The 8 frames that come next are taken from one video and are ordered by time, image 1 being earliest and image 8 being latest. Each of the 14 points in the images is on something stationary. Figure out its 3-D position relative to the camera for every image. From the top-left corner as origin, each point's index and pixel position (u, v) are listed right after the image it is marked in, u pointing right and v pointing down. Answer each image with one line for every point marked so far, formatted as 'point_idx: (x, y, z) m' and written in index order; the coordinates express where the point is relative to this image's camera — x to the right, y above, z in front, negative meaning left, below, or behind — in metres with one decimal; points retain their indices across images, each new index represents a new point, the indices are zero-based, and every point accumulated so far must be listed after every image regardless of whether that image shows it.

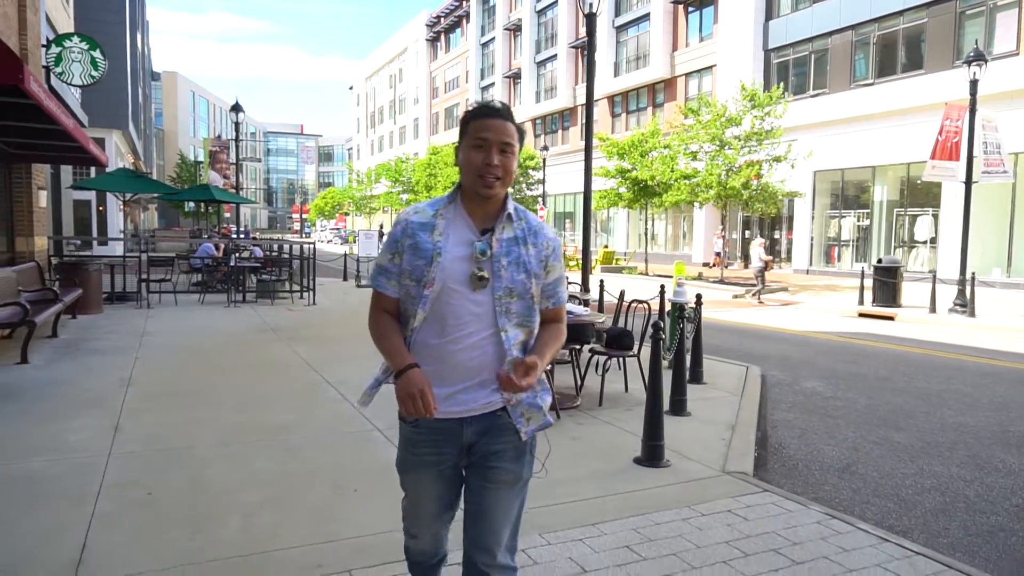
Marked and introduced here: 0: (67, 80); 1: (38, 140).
0: (-9.0, +4.2, +14.2) m
1: (-7.3, +2.3, +10.7) m
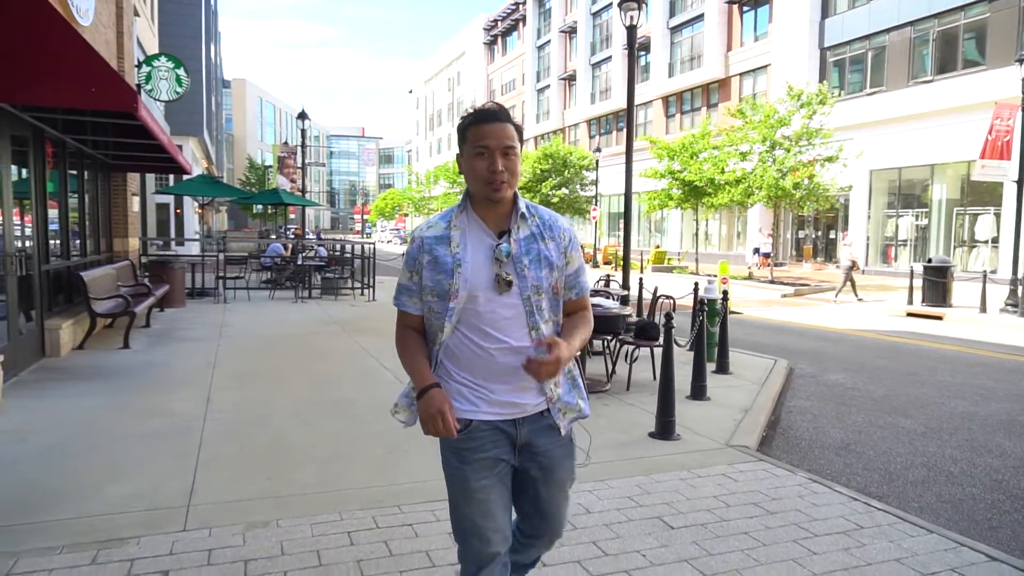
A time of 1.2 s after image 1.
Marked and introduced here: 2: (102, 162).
0: (-8.0, +4.3, +15.7) m
1: (-6.6, +2.4, +12.1) m
2: (-7.5, +2.3, +12.8) m
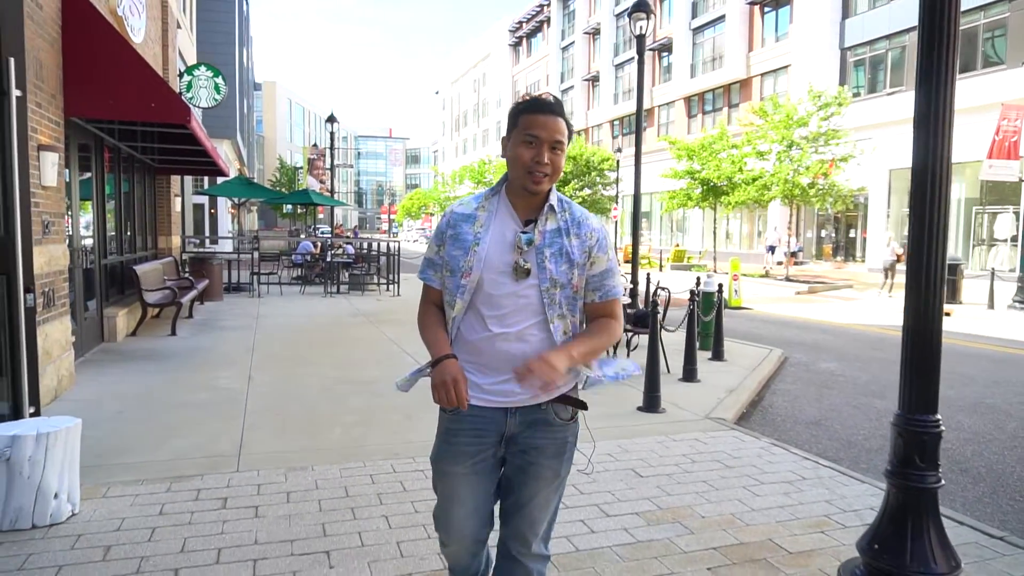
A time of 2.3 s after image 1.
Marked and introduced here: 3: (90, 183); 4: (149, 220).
0: (-7.6, +4.4, +16.8) m
1: (-6.3, +2.5, +13.2) m
2: (-7.2, +2.4, +13.9) m
3: (-5.8, +1.5, +9.7) m
4: (-7.3, +1.4, +14.1) m
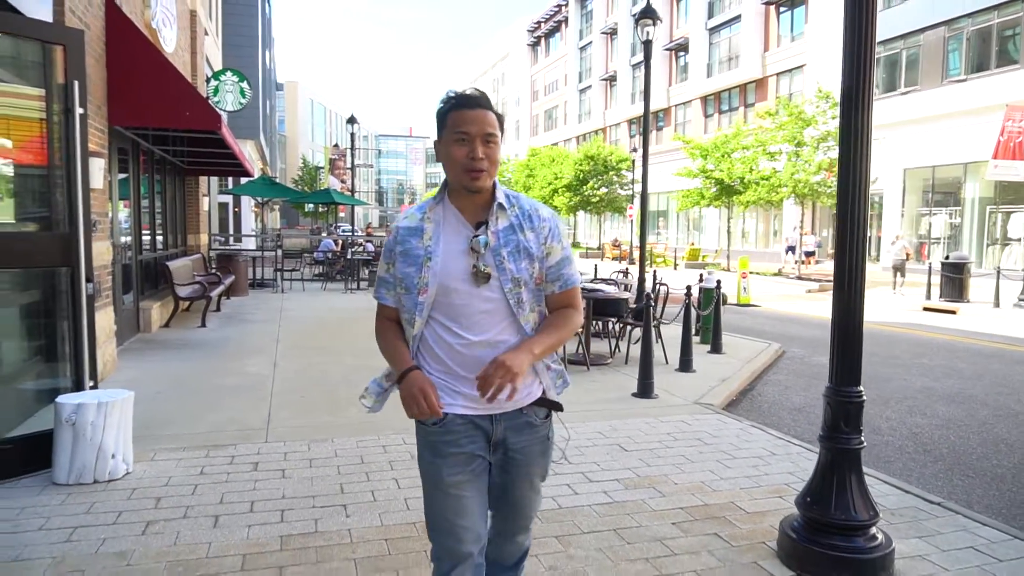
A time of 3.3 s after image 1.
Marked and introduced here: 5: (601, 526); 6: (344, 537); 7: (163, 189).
0: (-7.3, +4.5, +17.6) m
1: (-6.1, +2.6, +13.9) m
2: (-6.9, +2.5, +14.6) m
3: (-5.7, +1.6, +10.4) m
4: (-7.0, +1.5, +14.8) m
5: (+0.5, -1.4, +4.0) m
6: (-0.9, -1.4, +3.9) m
7: (-6.5, +1.8, +13.1) m
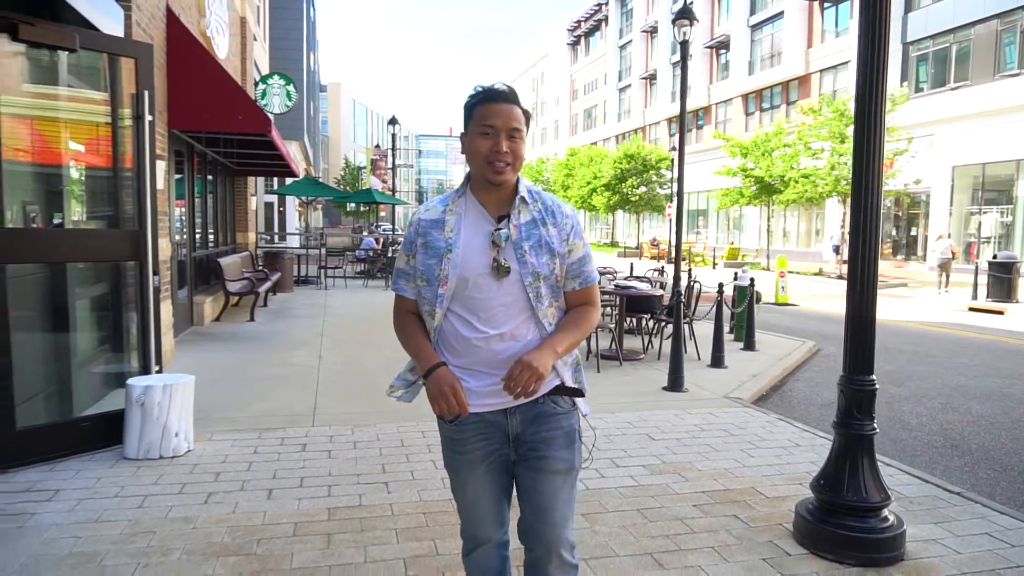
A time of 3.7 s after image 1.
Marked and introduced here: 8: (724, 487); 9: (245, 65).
0: (-6.3, +4.6, +18.2) m
1: (-5.3, +2.7, +14.5) m
2: (-6.2, +2.6, +15.3) m
3: (-5.1, +1.6, +11.0) m
4: (-6.2, +1.6, +15.5) m
5: (+0.7, -1.3, +4.3) m
6: (-0.8, -1.3, +4.2) m
7: (-5.8, +1.9, +13.7) m
8: (+1.4, -1.3, +4.6) m
9: (-6.2, +5.2, +16.3) m
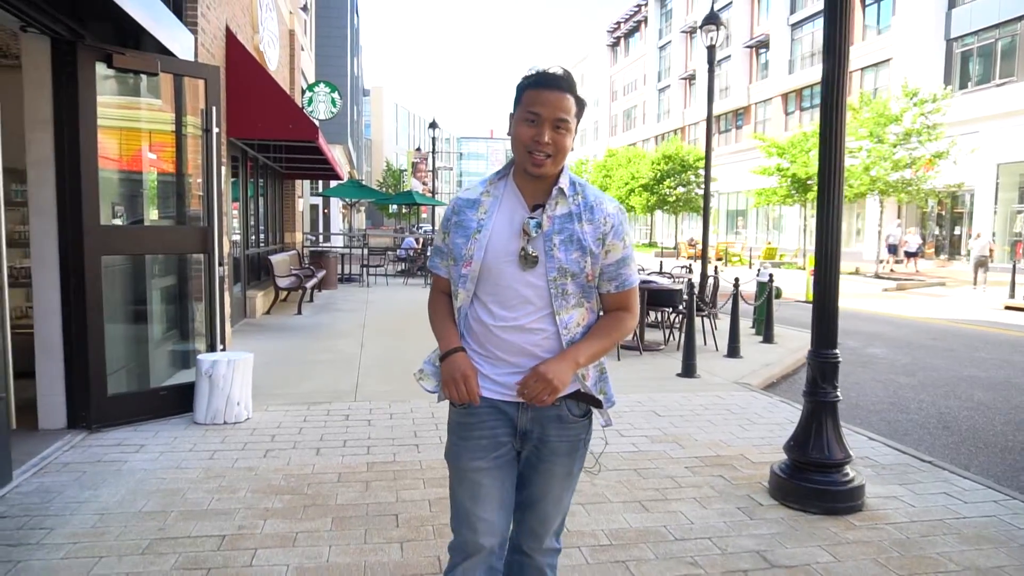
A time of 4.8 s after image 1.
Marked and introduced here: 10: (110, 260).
0: (-5.4, +4.7, +19.2) m
1: (-4.6, +2.7, +15.4) m
2: (-5.4, +2.7, +16.3) m
3: (-4.6, +1.7, +11.9) m
4: (-5.5, +1.6, +16.5) m
5: (+0.8, -1.2, +4.9) m
6: (-0.7, -1.2, +4.9) m
7: (-5.1, +2.0, +14.7) m
8: (+1.5, -1.2, +5.2) m
9: (-5.4, +5.2, +17.3) m
10: (-3.2, +0.2, +5.6) m
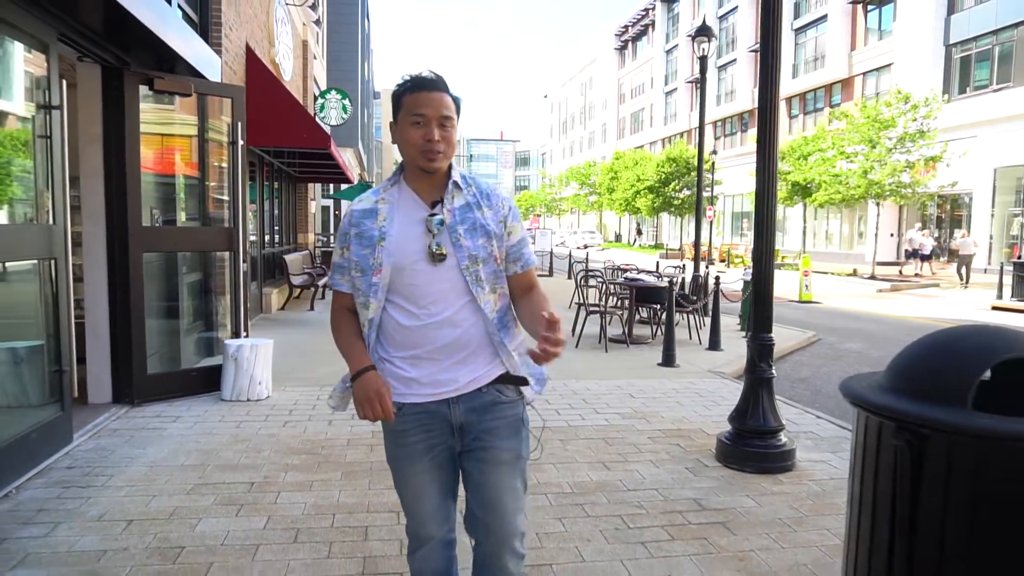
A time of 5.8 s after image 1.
0: (-5.3, +4.7, +20.1) m
1: (-4.6, +2.8, +16.2) m
2: (-5.4, +2.7, +17.1) m
3: (-4.7, +1.8, +12.7) m
4: (-5.4, +1.7, +17.3) m
5: (+0.7, -1.2, +5.6) m
6: (-0.8, -1.2, +5.6) m
7: (-5.1, +2.1, +15.5) m
8: (+1.4, -1.2, +5.9) m
9: (-5.3, +5.3, +18.1) m
10: (-3.3, +0.3, +6.4) m
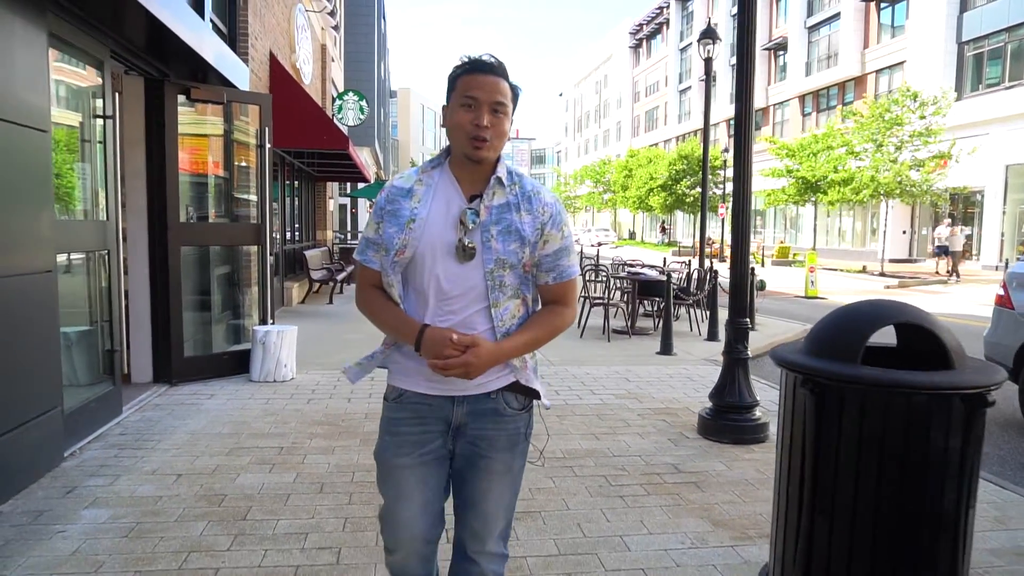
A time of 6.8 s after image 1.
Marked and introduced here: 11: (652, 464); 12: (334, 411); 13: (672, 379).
0: (-4.9, +4.9, +20.7) m
1: (-4.3, +2.9, +16.9) m
2: (-5.1, +2.8, +17.8) m
3: (-4.5, +1.9, +13.4) m
4: (-5.1, +1.8, +18.0) m
5: (+0.7, -1.1, +6.2) m
6: (-0.8, -1.1, +6.2) m
7: (-4.9, +2.2, +16.1) m
8: (+1.4, -1.1, +6.5) m
9: (-5.0, +5.4, +18.8) m
10: (-3.3, +0.4, +7.0) m
11: (+1.0, -1.2, +4.9) m
12: (-1.6, -1.1, +6.1) m
13: (+1.8, -1.0, +7.8) m
